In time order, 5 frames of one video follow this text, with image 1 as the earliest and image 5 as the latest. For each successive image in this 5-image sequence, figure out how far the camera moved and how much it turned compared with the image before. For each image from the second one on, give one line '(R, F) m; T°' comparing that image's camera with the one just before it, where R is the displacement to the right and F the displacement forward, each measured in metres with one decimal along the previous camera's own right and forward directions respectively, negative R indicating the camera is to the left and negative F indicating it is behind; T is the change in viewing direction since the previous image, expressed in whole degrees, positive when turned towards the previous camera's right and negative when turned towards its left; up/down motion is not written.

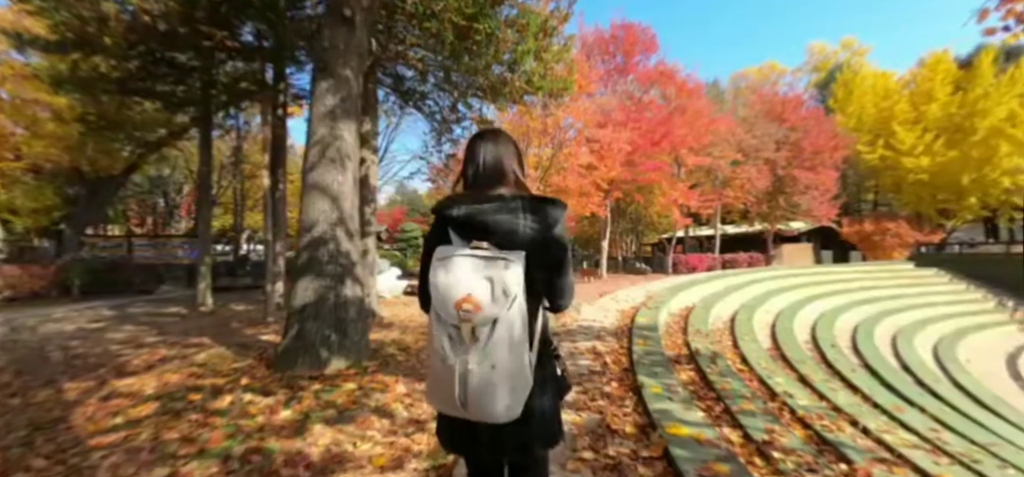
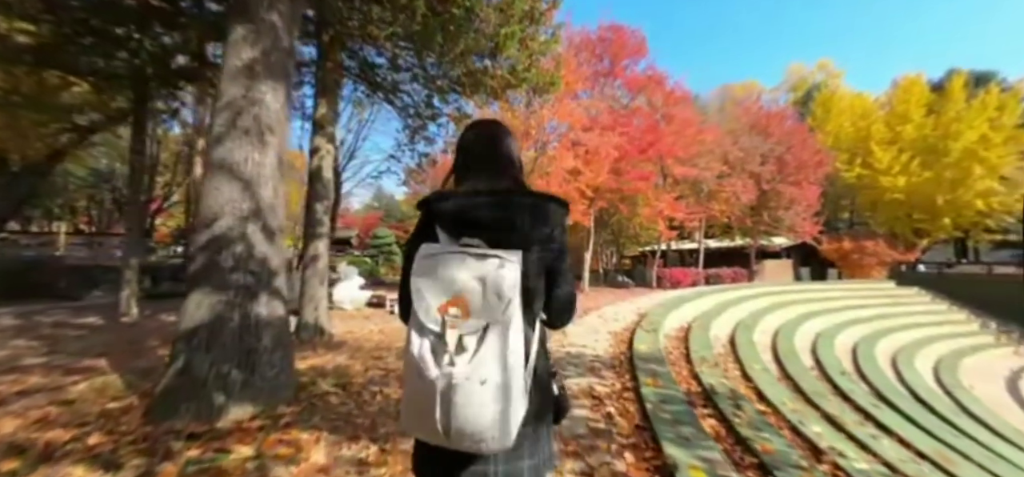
(0.0, +1.0) m; +3°
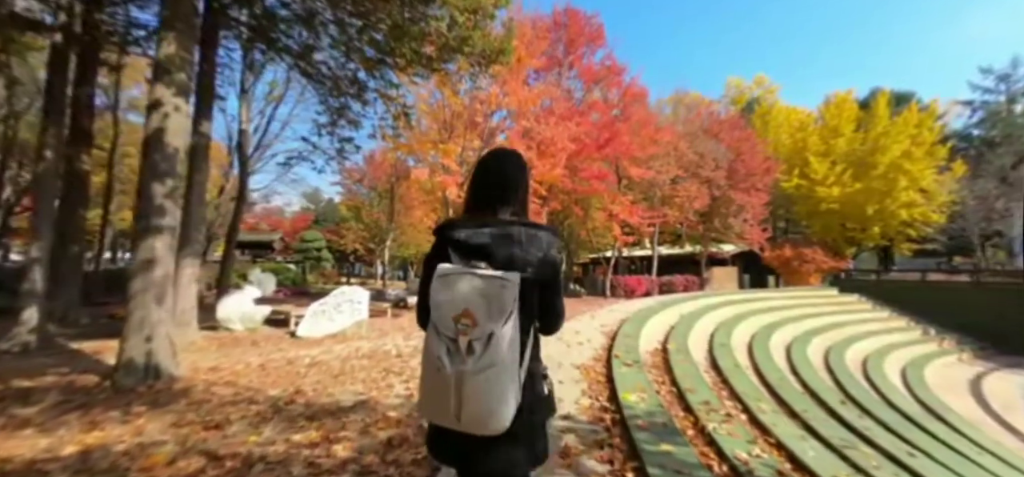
(+0.2, +1.7) m; +6°
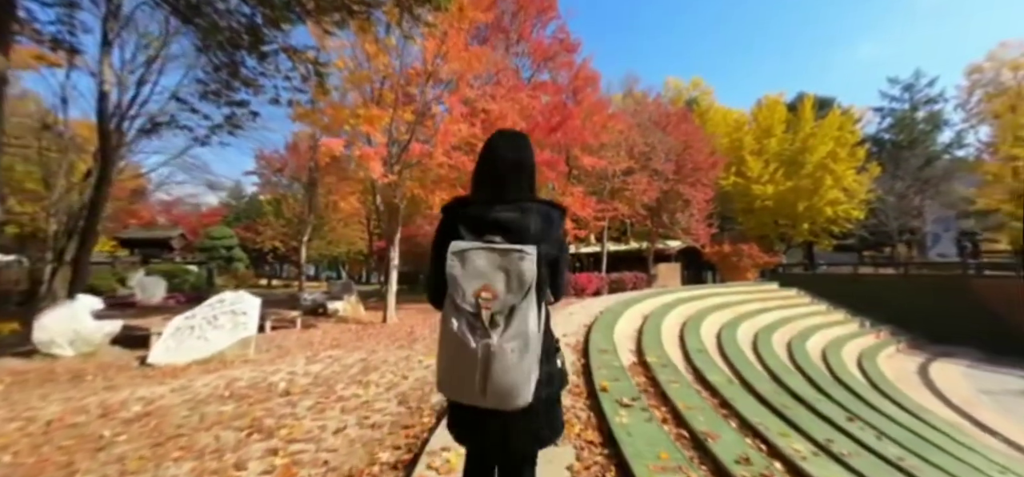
(0.0, +1.5) m; +7°
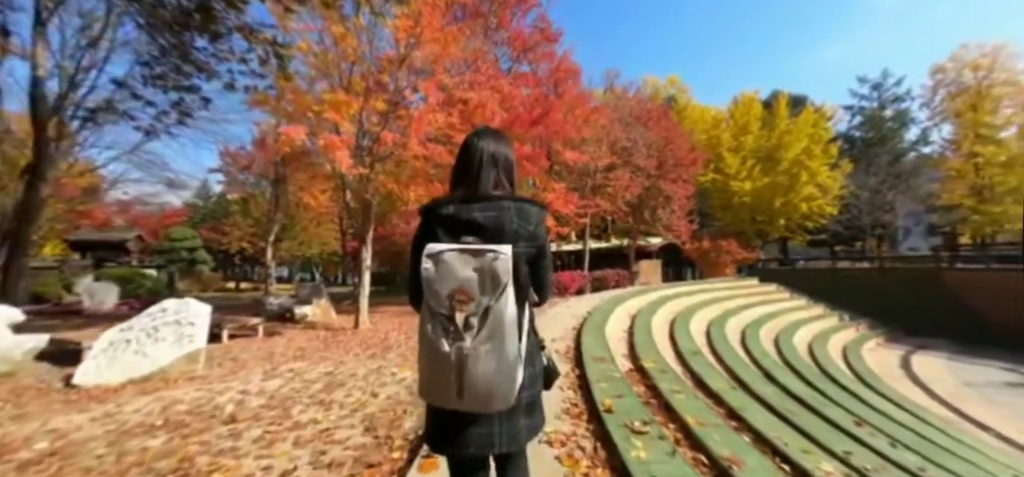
(0.0, +0.5) m; +3°
